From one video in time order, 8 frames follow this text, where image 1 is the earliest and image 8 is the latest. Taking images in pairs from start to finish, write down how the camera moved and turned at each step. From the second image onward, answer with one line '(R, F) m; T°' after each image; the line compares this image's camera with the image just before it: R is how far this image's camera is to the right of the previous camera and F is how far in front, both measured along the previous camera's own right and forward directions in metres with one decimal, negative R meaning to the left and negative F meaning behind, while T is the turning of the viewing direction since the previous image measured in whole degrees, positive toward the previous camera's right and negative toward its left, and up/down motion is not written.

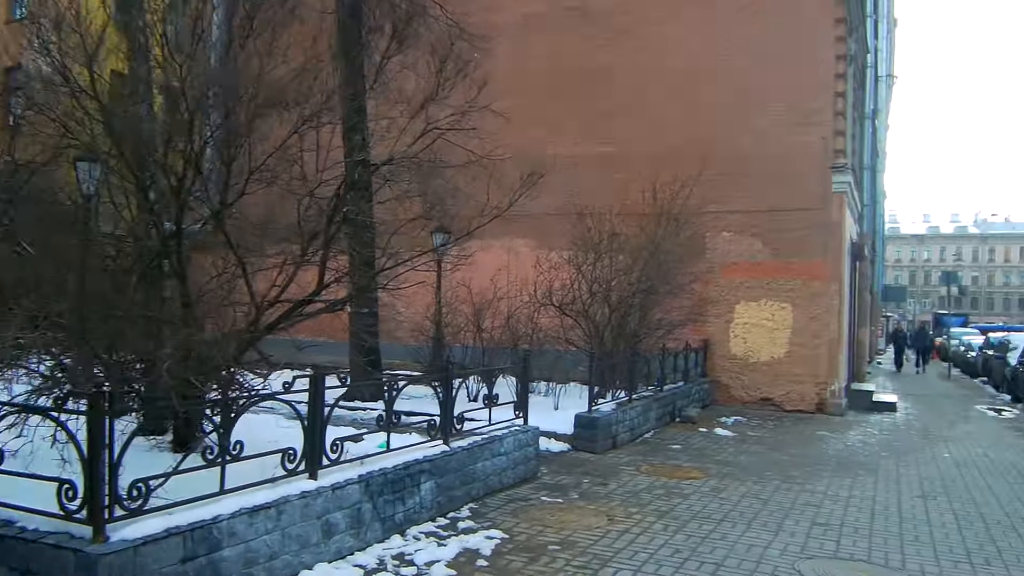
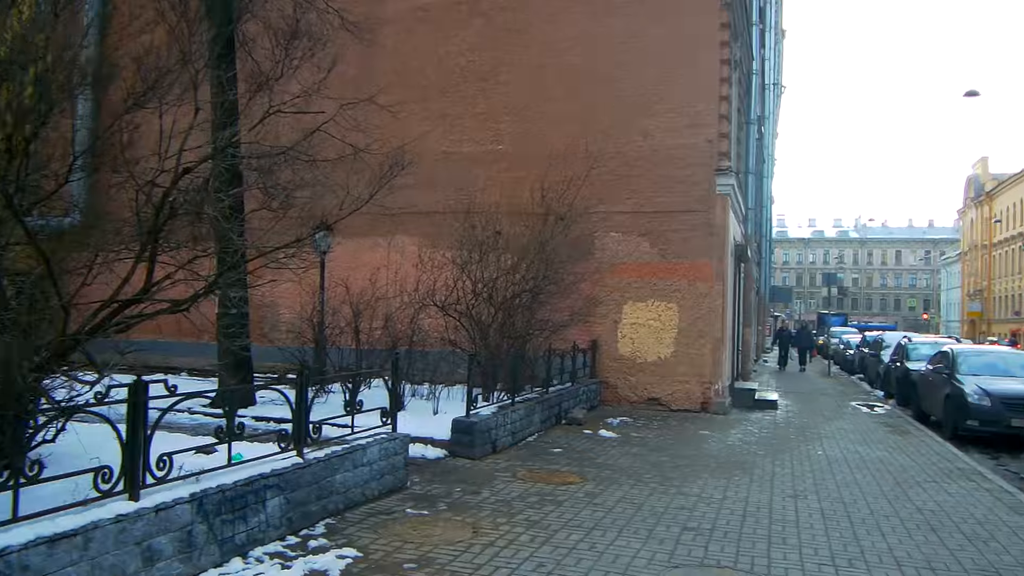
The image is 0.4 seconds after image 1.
(+0.4, +0.4) m; +7°
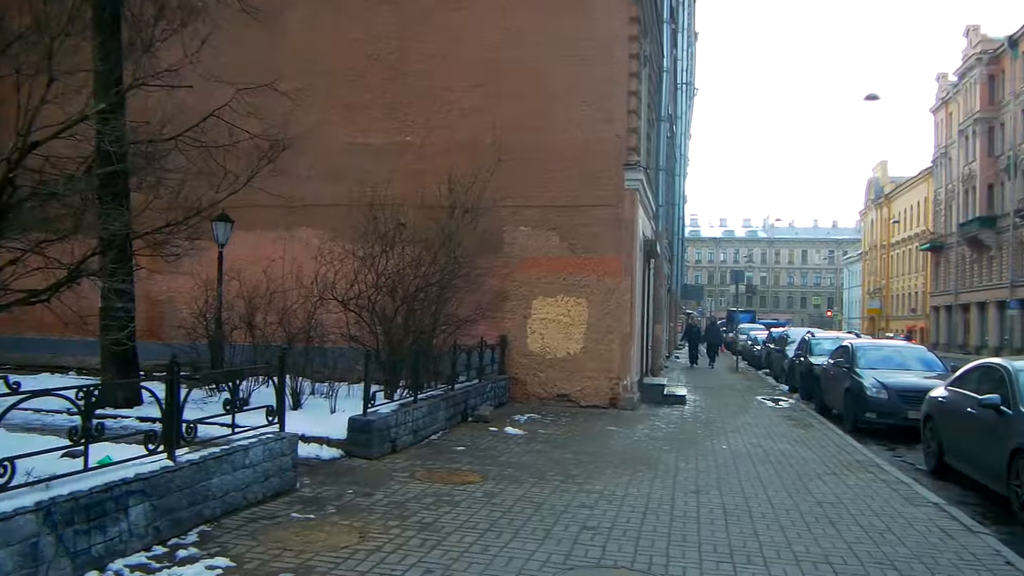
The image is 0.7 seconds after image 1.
(+0.2, +0.3) m; +6°
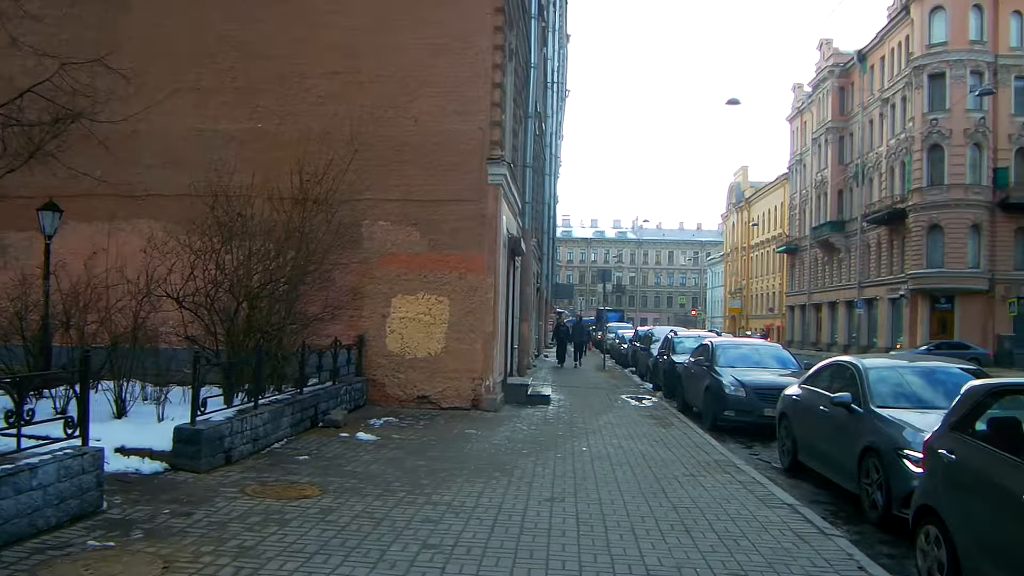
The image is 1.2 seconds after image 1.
(+0.3, +0.6) m; +9°
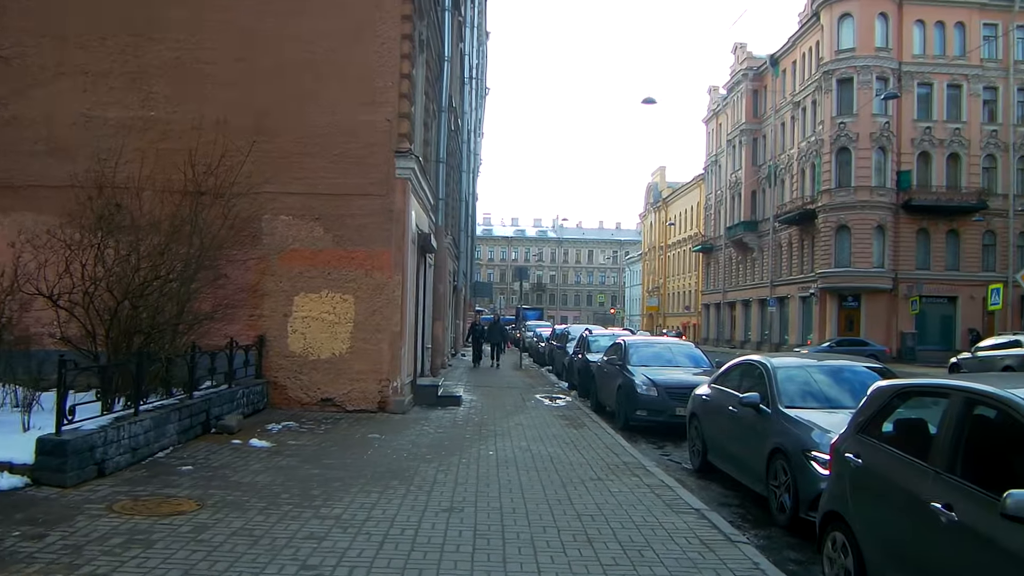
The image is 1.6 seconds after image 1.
(+0.2, +0.4) m; +5°
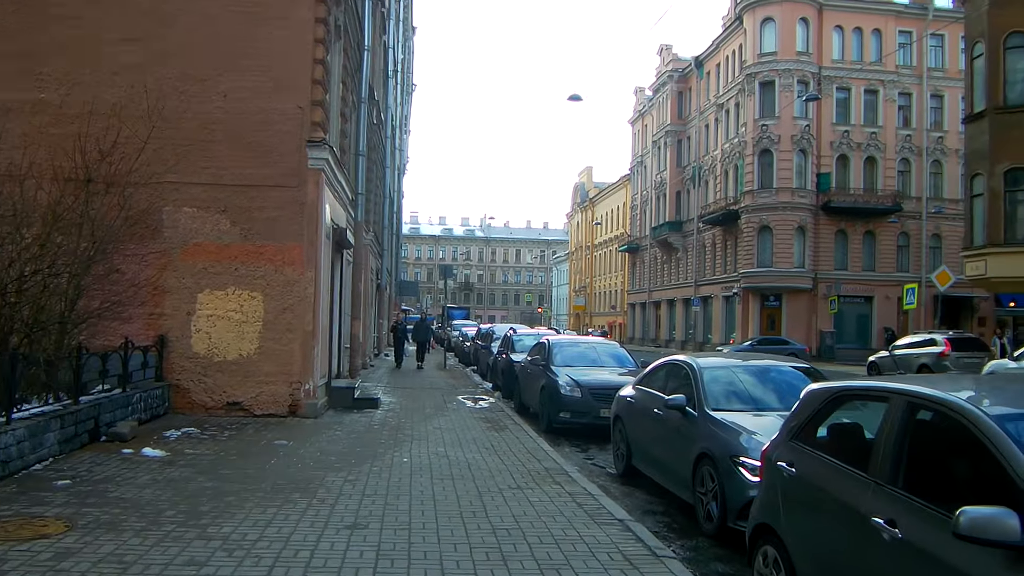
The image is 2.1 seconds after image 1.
(+0.1, +0.5) m; +5°
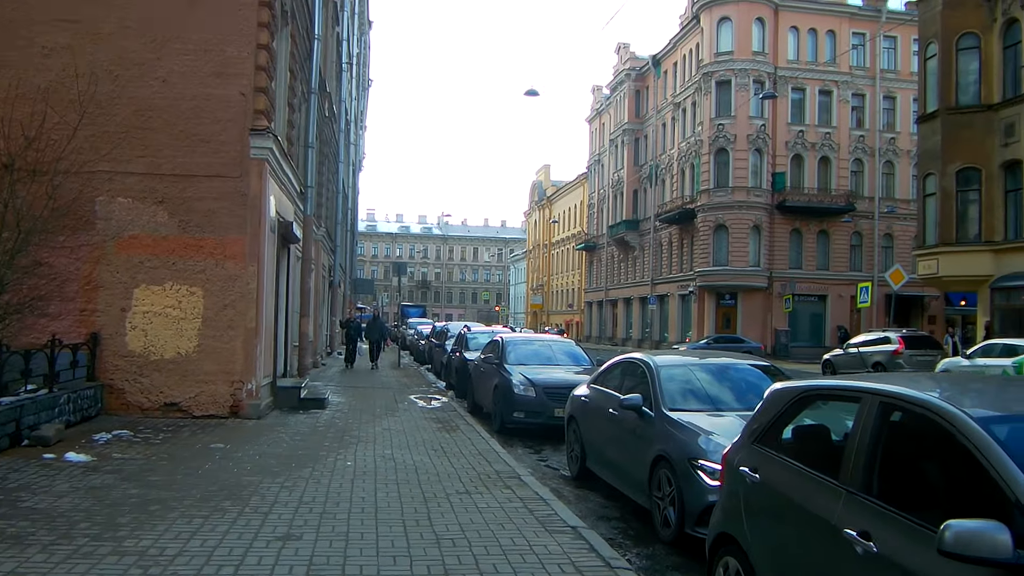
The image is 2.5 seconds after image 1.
(+0.1, +0.4) m; +3°
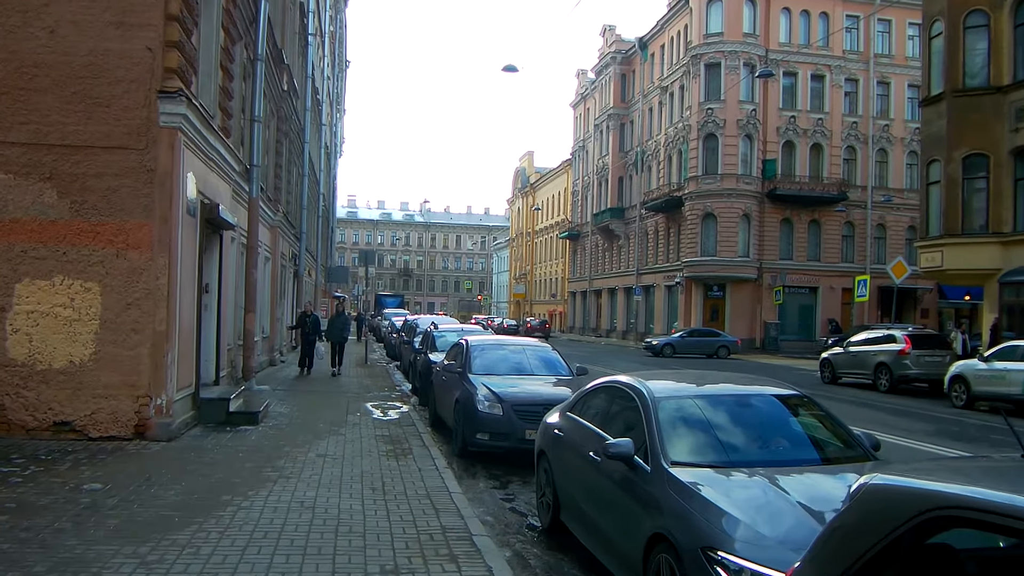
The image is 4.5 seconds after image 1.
(+0.2, +1.9) m; +1°
